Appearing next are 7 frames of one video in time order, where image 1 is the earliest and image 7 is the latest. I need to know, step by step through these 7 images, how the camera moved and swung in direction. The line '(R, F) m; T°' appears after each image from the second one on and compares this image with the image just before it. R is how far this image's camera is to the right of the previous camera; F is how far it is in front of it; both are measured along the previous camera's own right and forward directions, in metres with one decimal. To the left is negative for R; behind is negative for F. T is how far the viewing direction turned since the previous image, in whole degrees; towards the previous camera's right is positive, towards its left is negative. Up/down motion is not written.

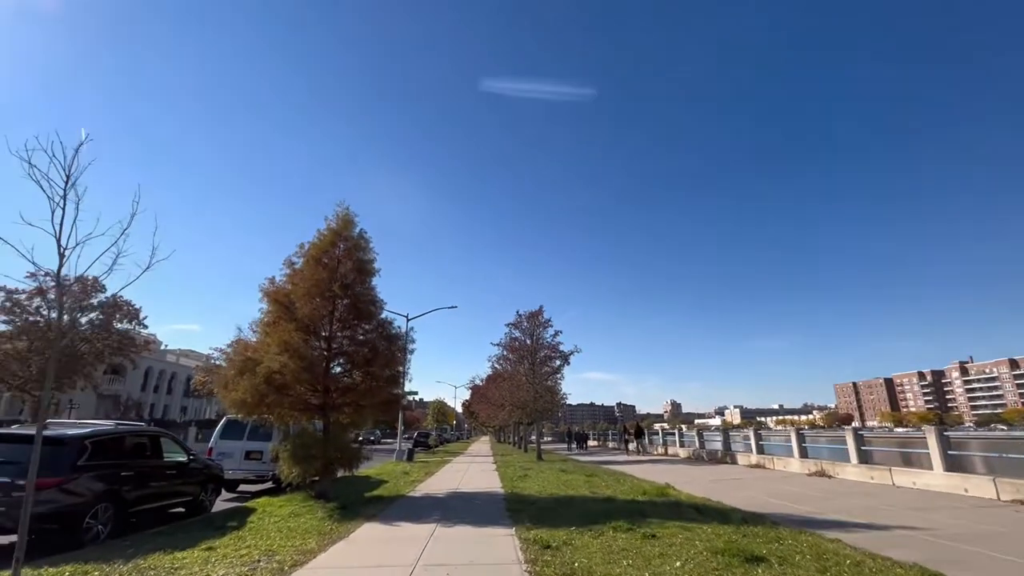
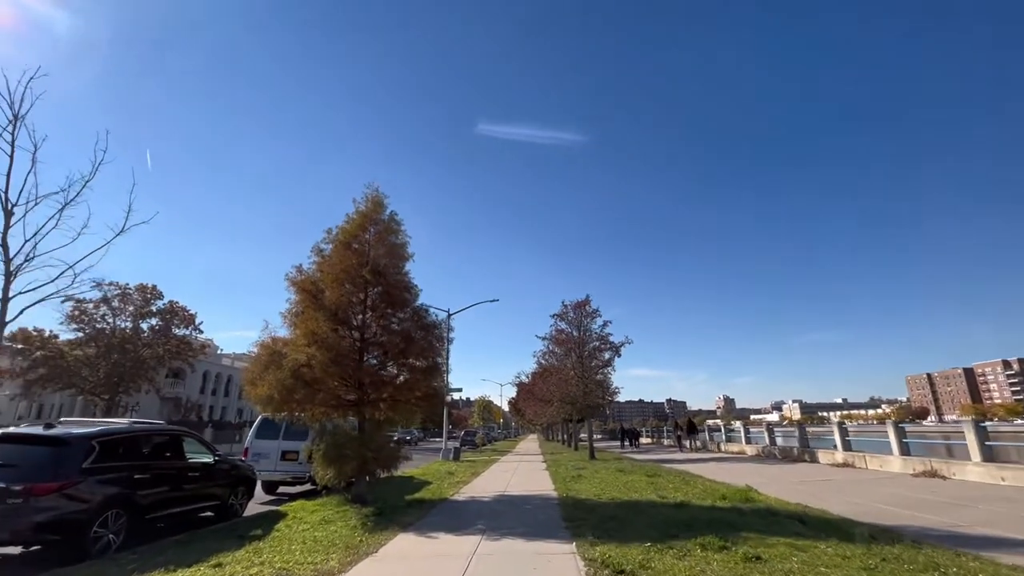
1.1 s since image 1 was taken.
(-0.1, +1.5) m; -5°
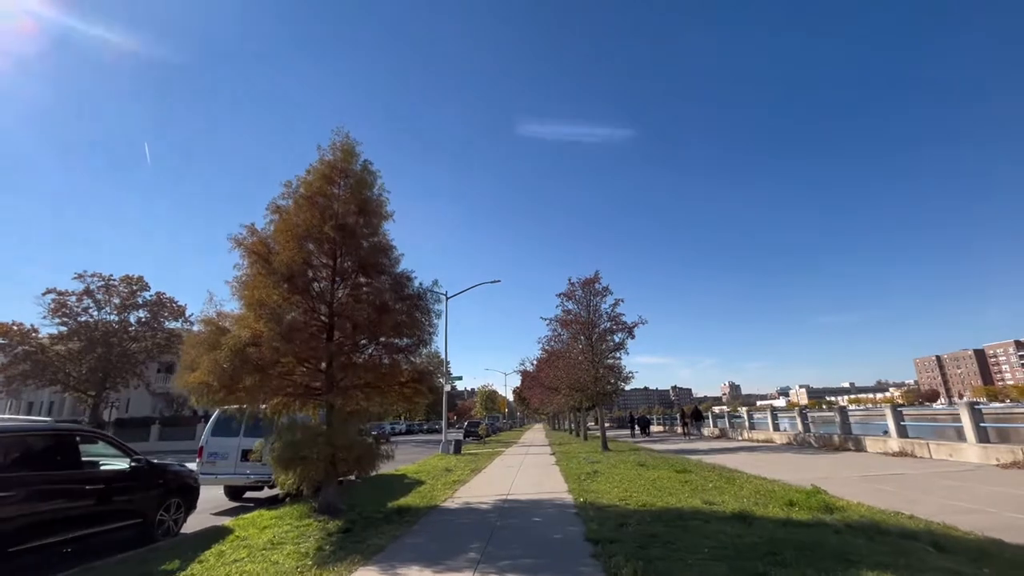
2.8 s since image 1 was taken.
(0.0, +2.5) m; 0°
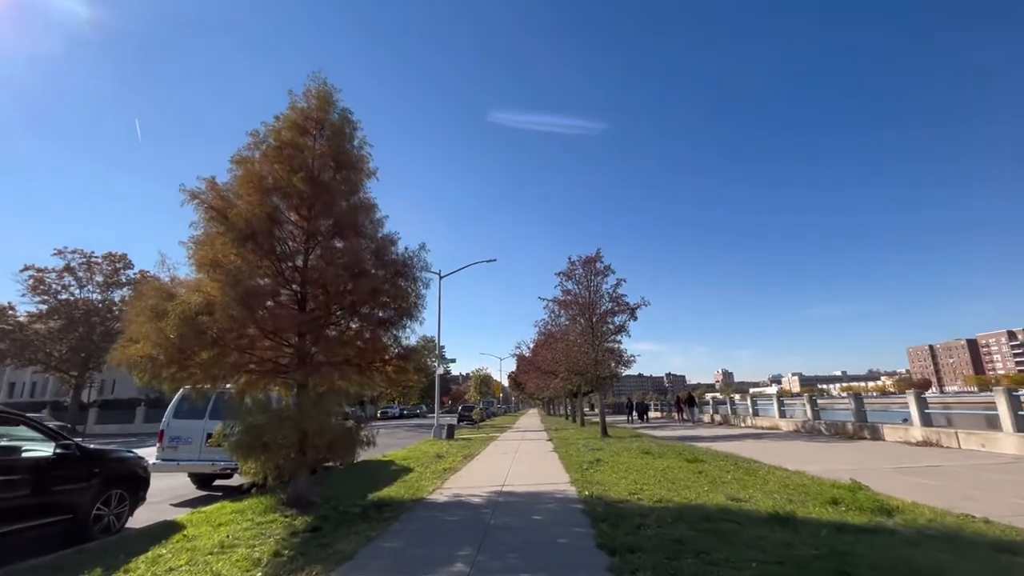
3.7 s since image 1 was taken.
(0.0, +1.3) m; +1°
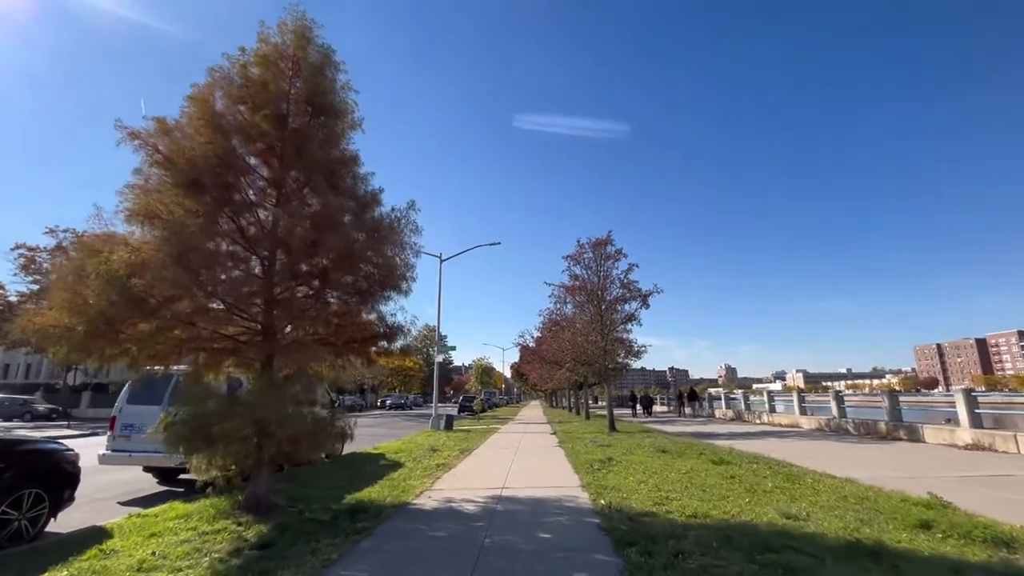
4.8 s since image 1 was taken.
(0.0, +1.6) m; 0°
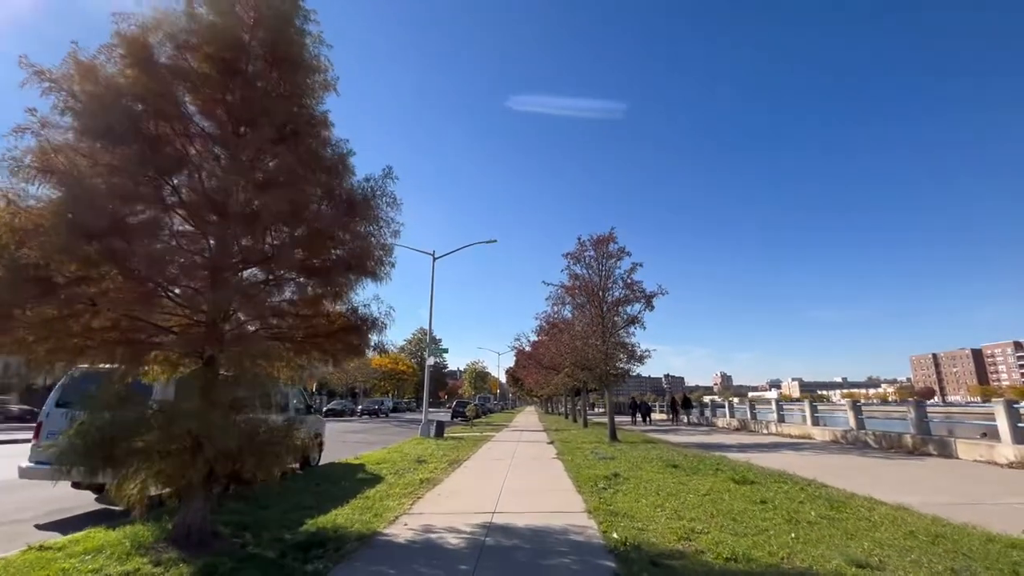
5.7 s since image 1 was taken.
(0.0, +1.4) m; 0°
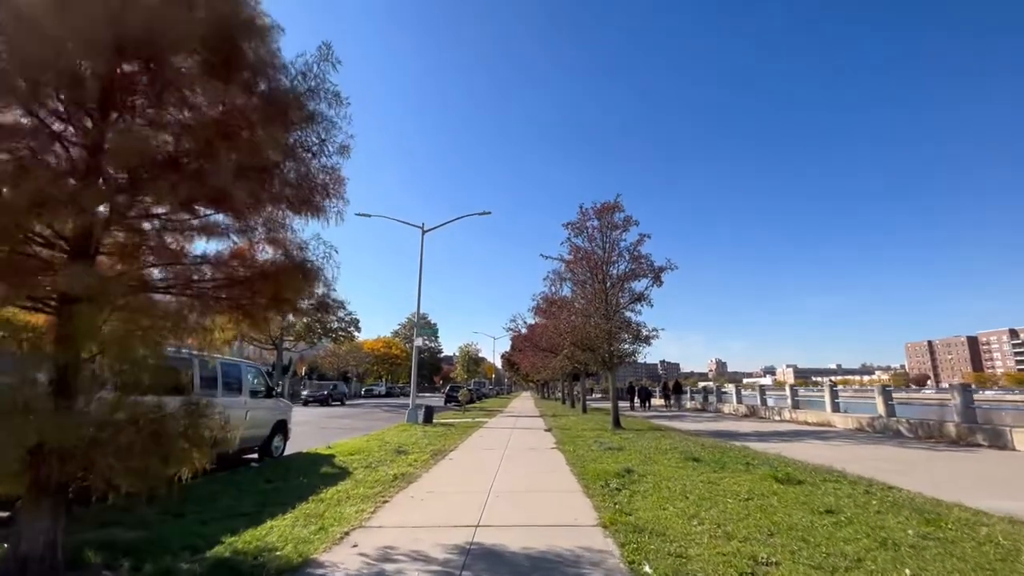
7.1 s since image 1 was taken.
(+0.1, +2.0) m; 0°
